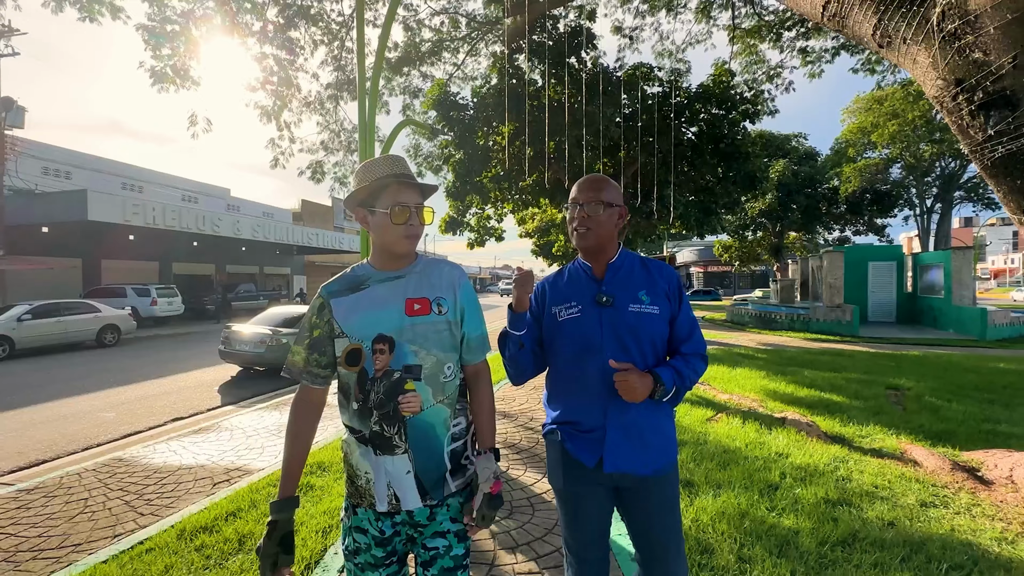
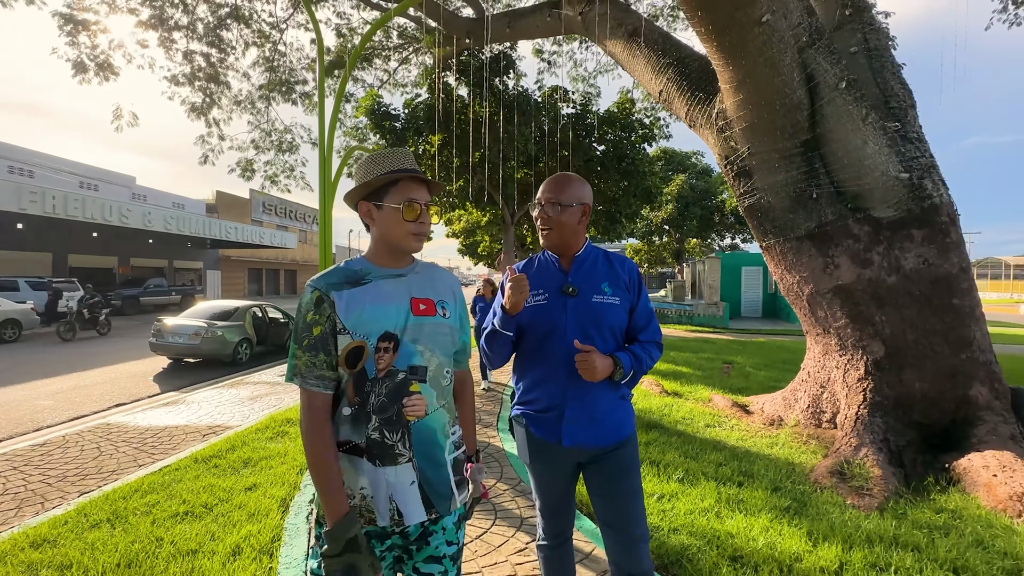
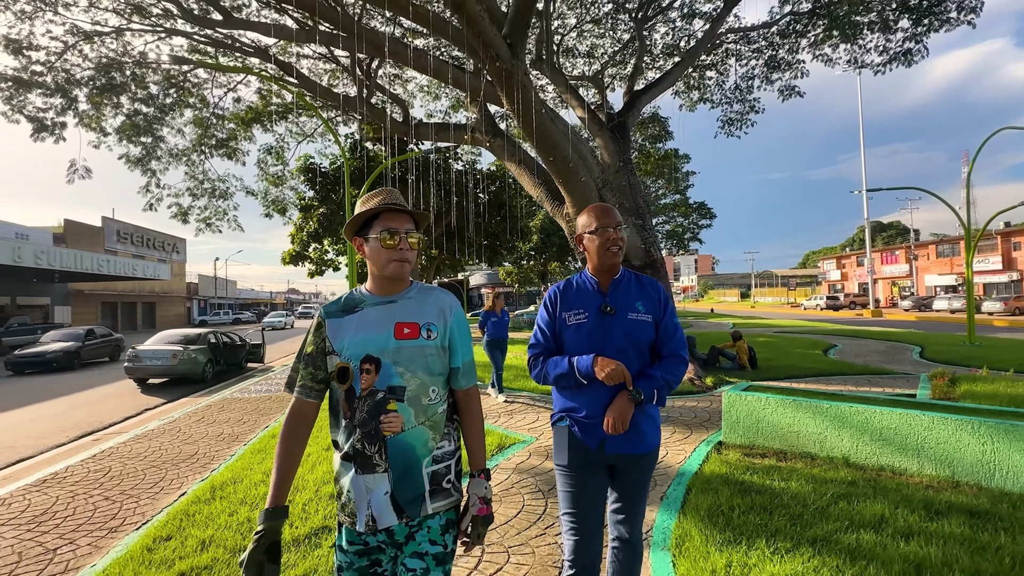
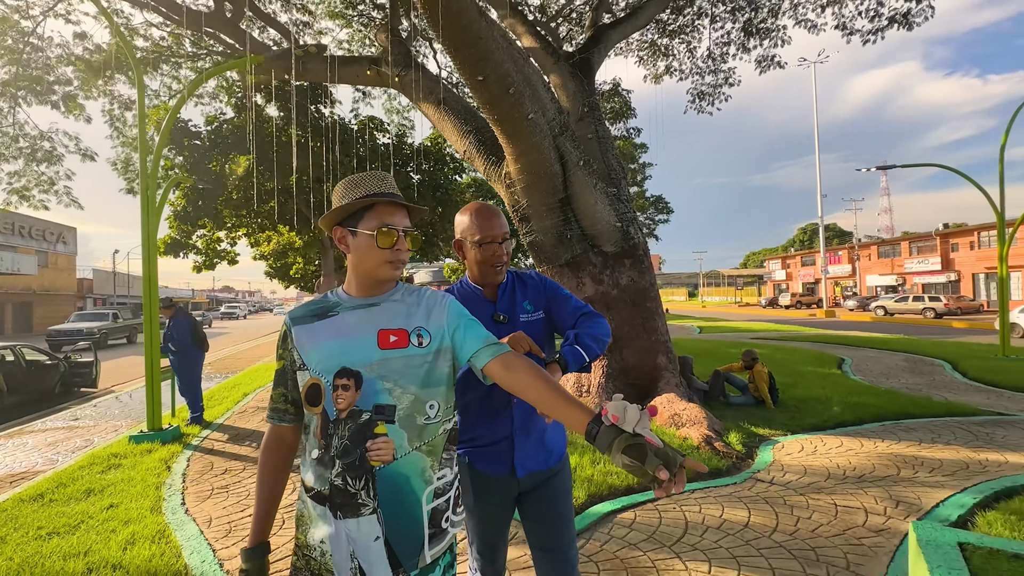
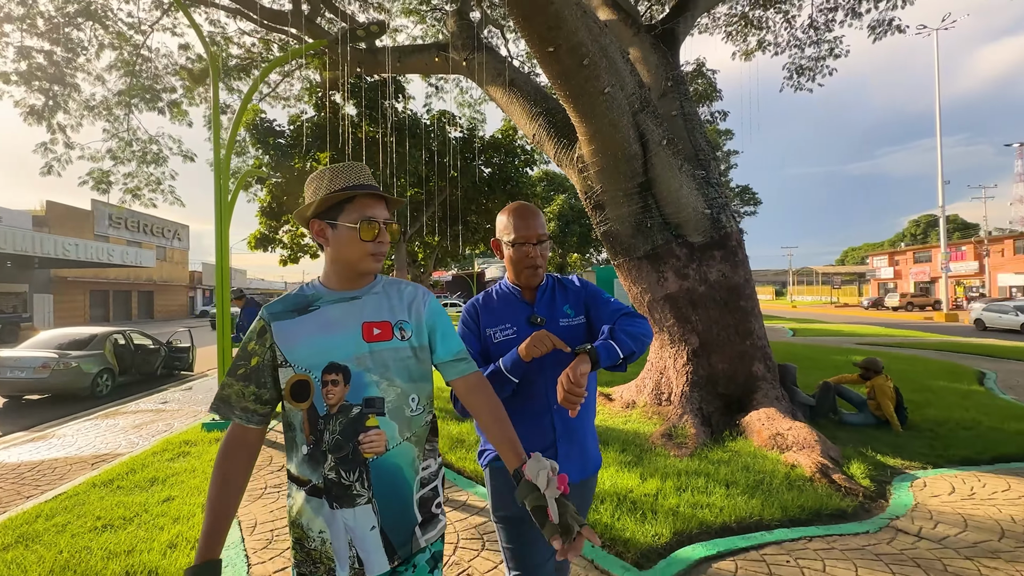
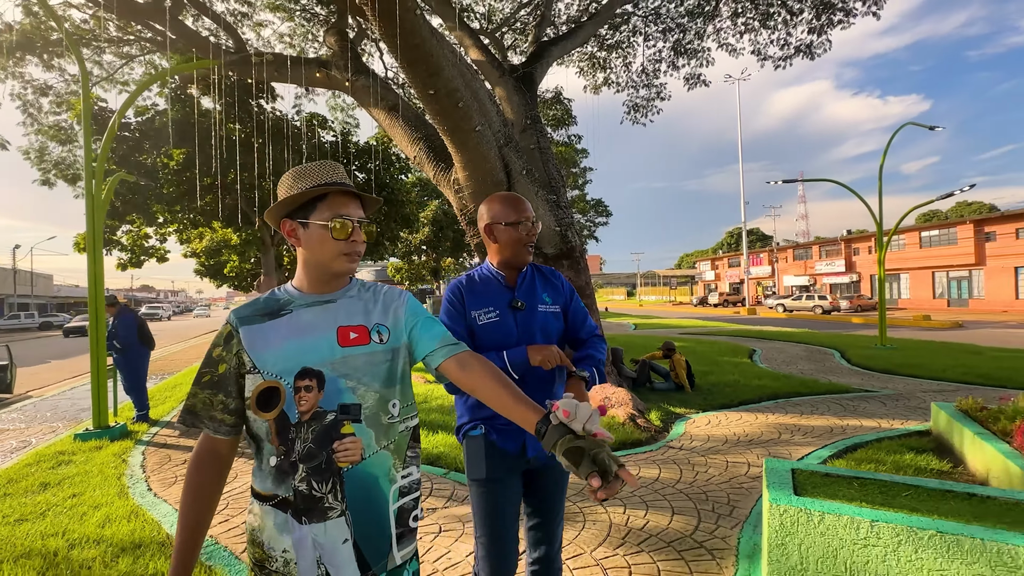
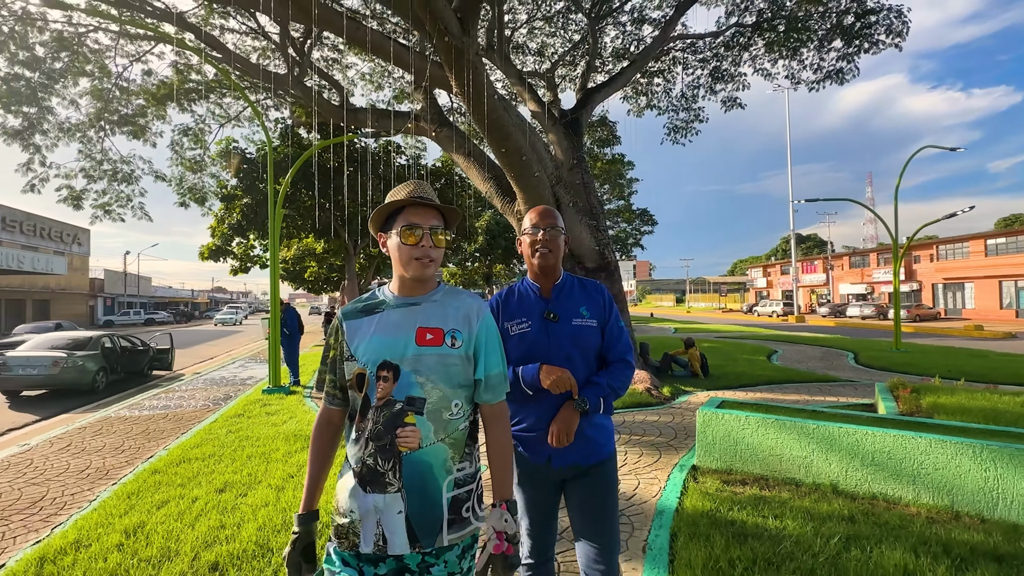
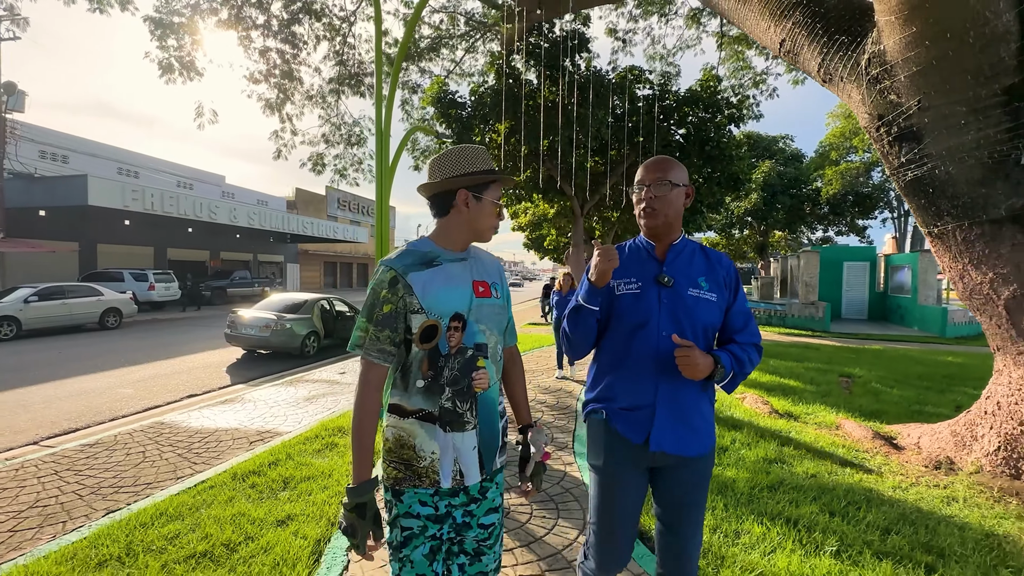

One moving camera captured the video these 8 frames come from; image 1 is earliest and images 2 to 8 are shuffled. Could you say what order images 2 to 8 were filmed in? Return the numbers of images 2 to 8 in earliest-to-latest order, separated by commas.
8, 2, 5, 4, 6, 7, 3
